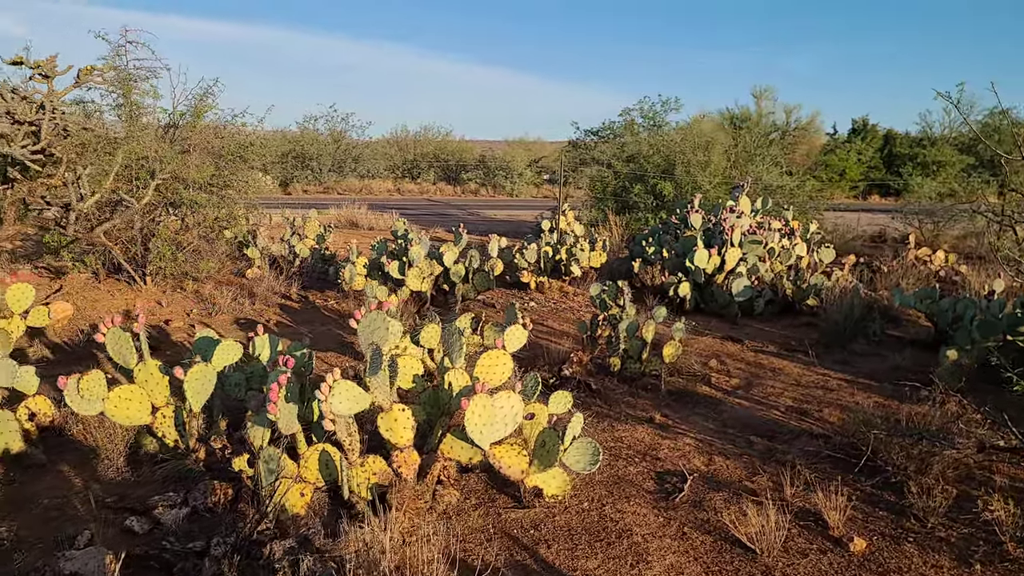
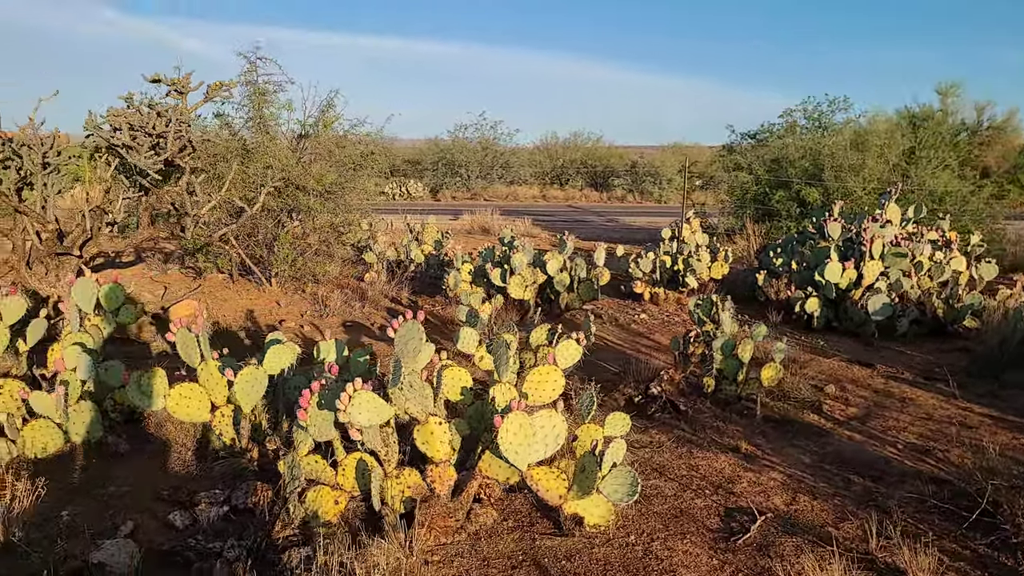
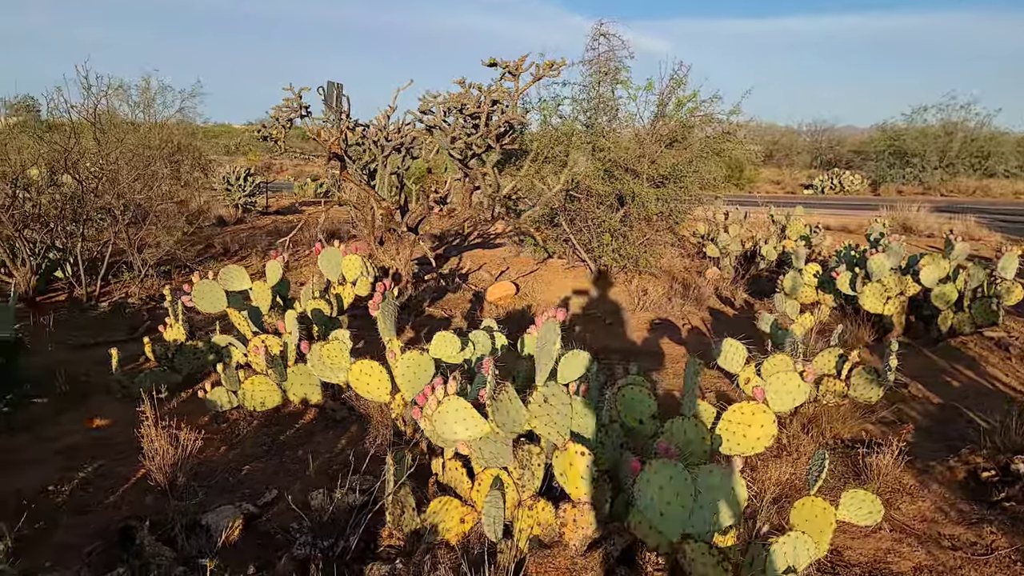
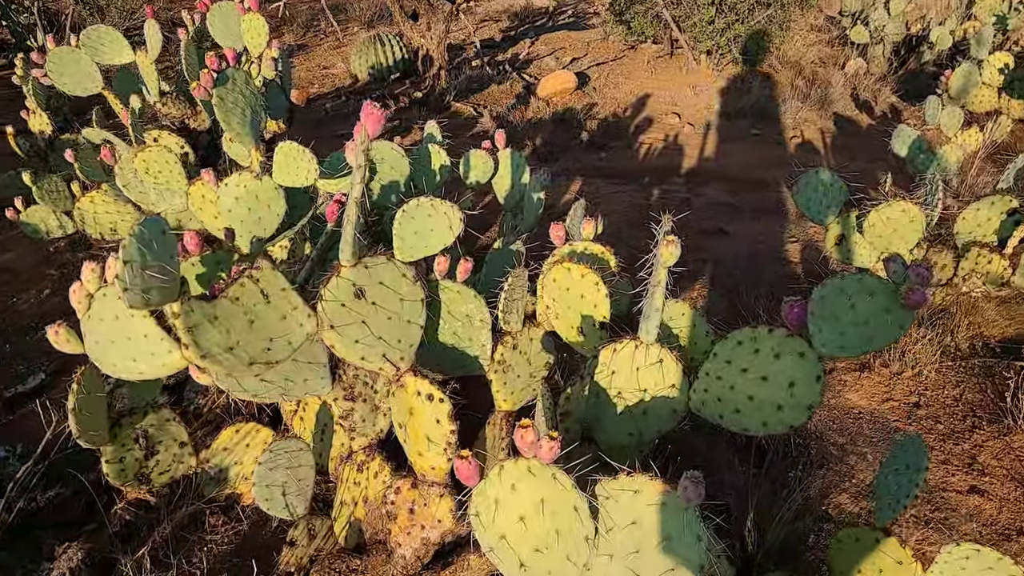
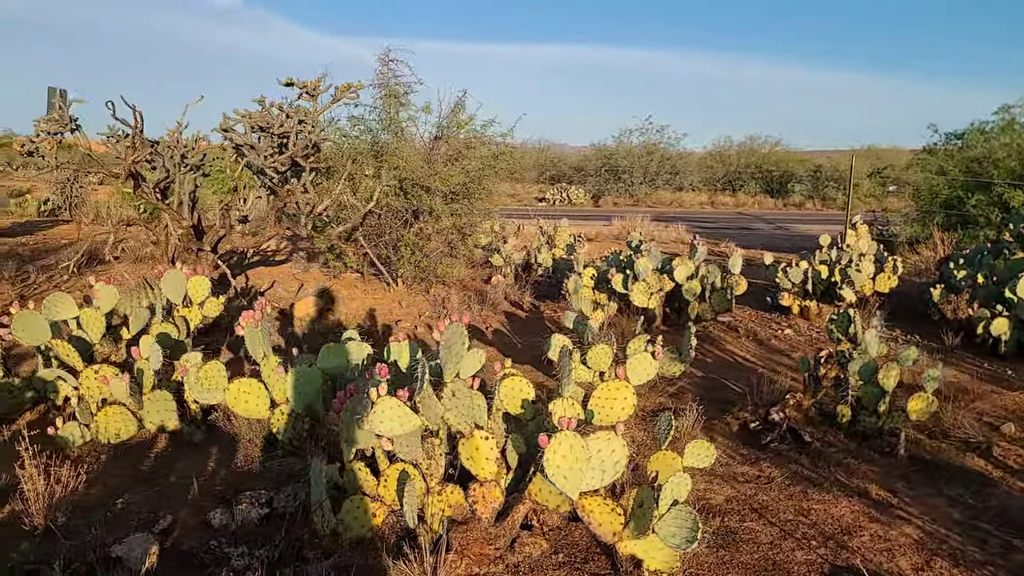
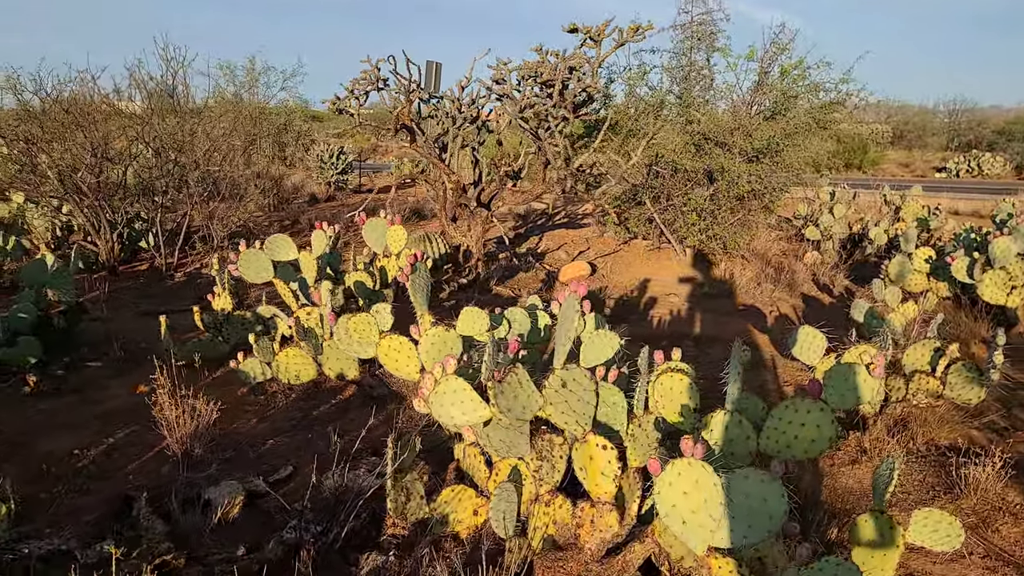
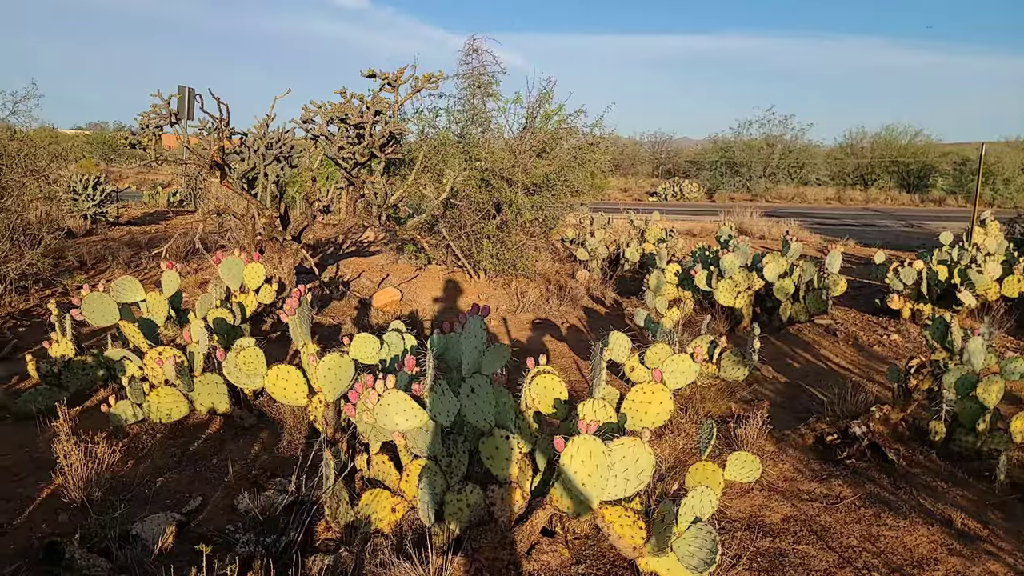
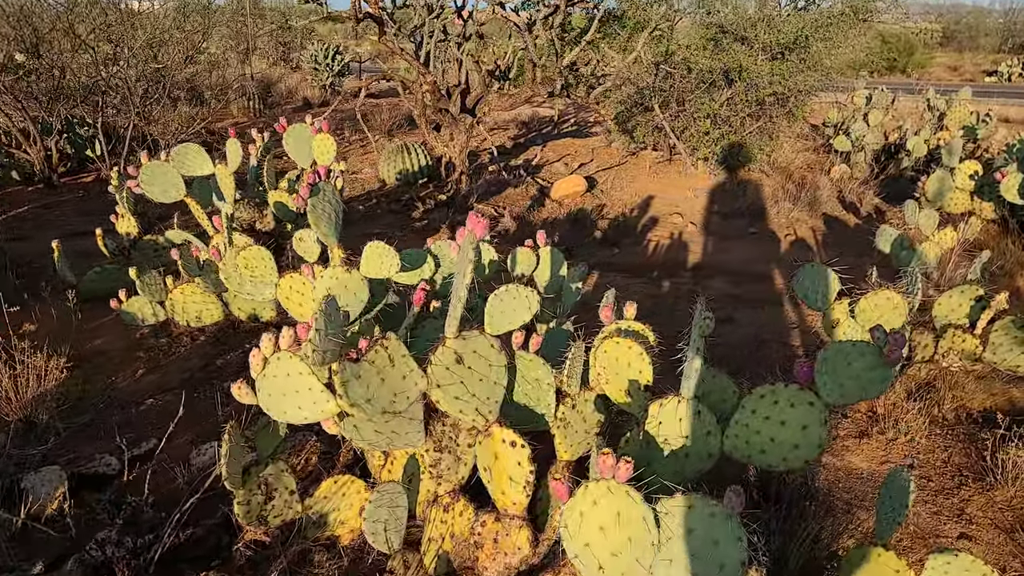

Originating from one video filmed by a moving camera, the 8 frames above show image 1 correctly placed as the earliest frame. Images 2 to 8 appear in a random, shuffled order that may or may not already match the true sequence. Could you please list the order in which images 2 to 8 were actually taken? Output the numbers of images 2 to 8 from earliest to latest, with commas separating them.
2, 5, 7, 3, 6, 8, 4
